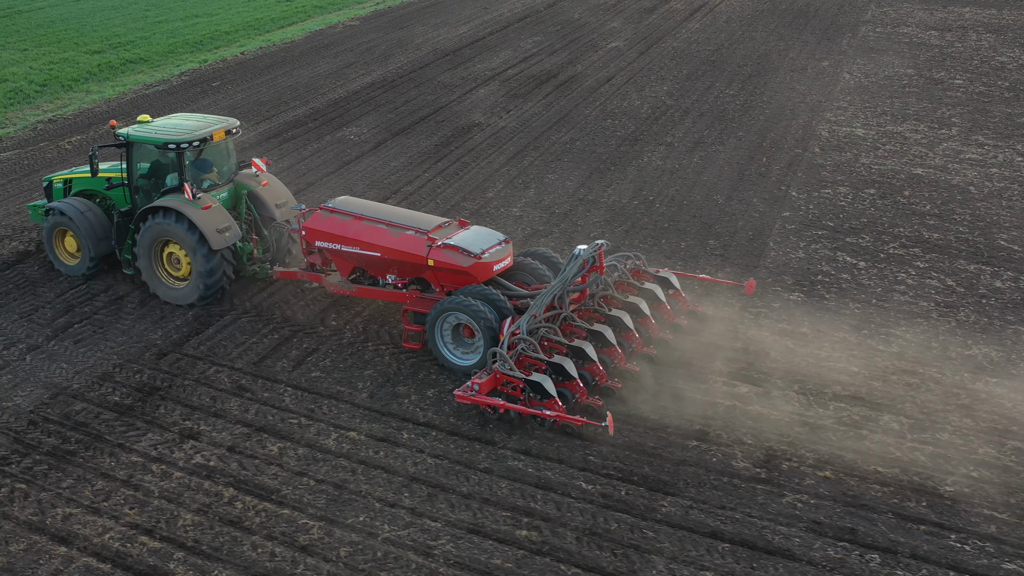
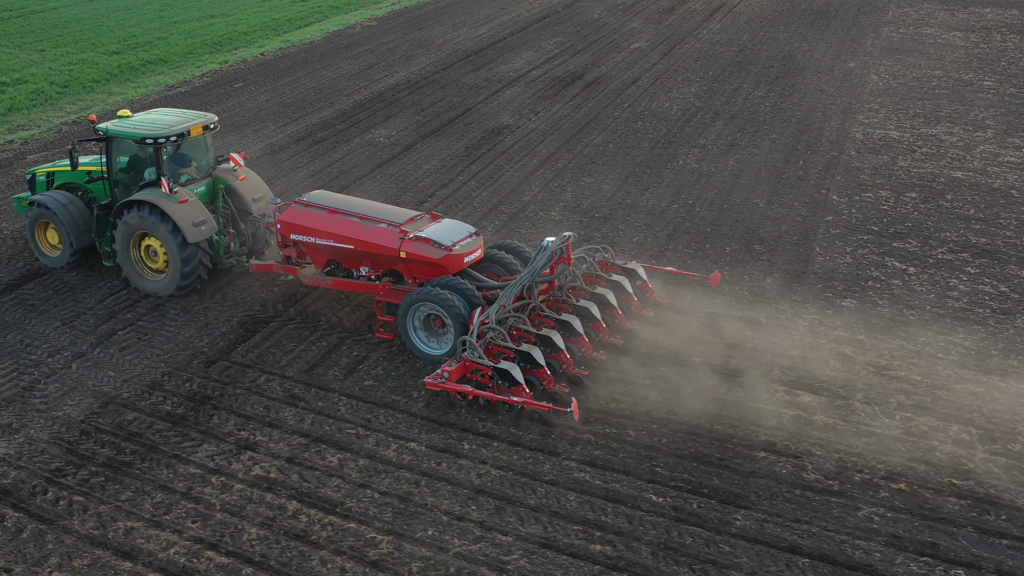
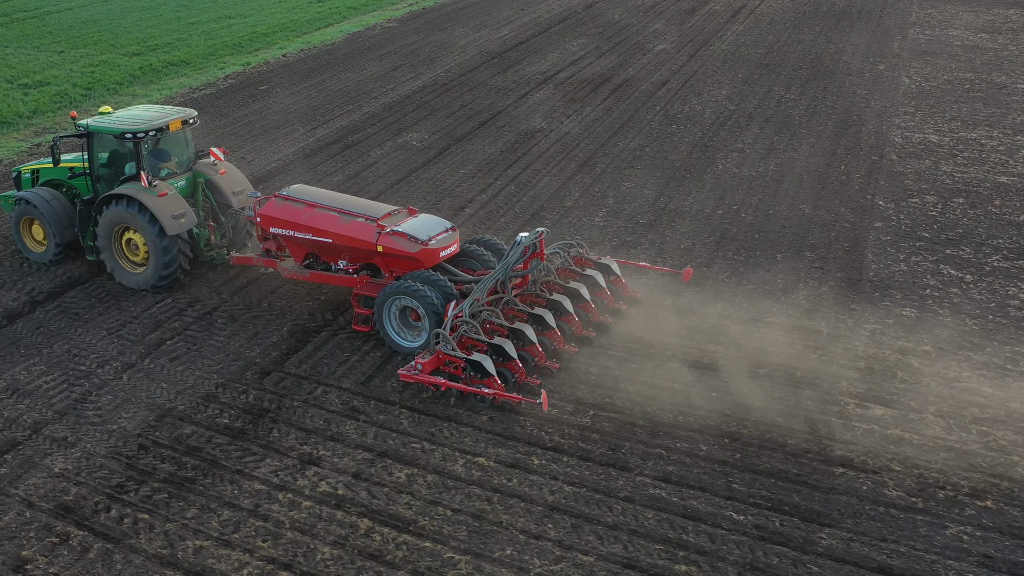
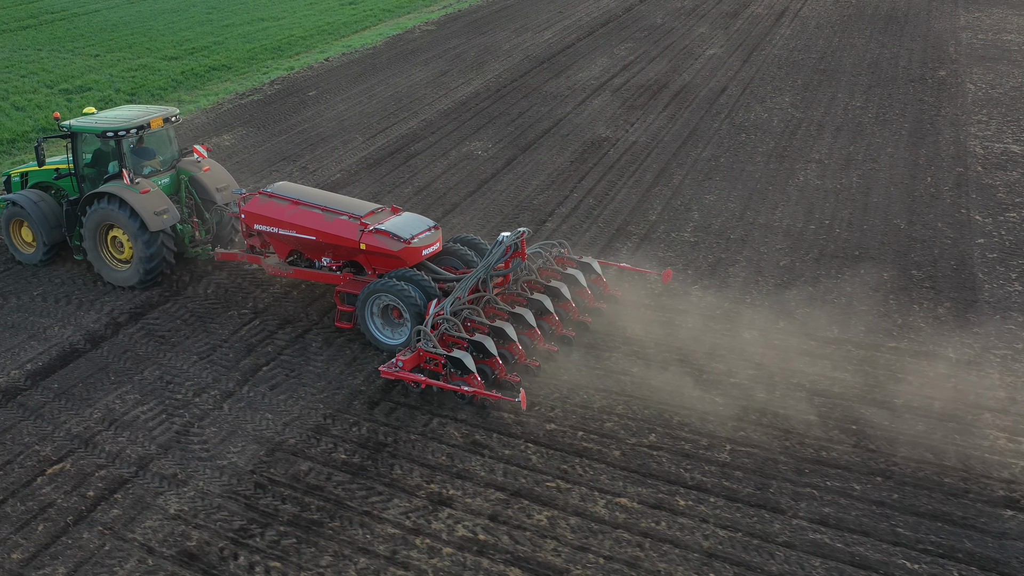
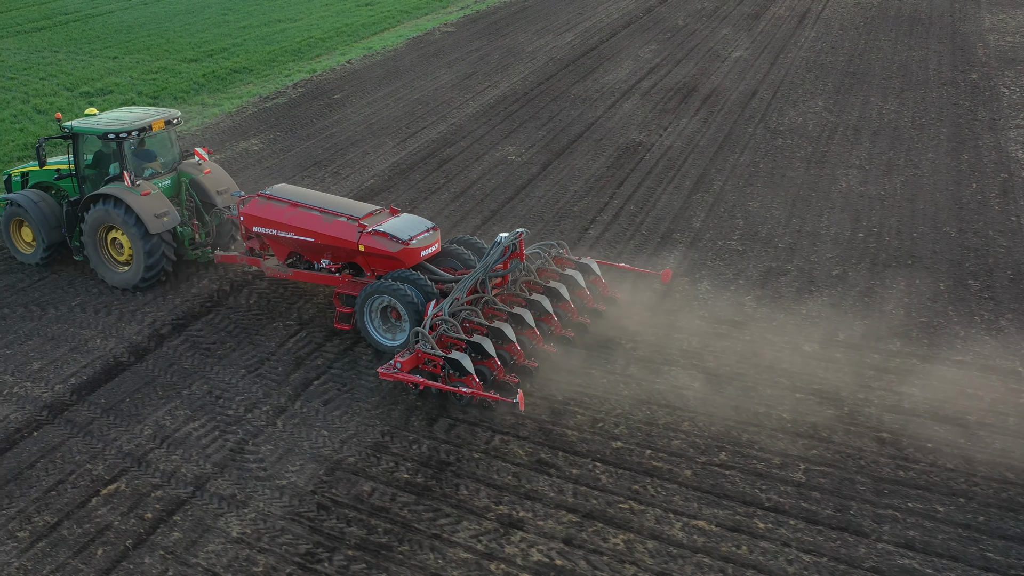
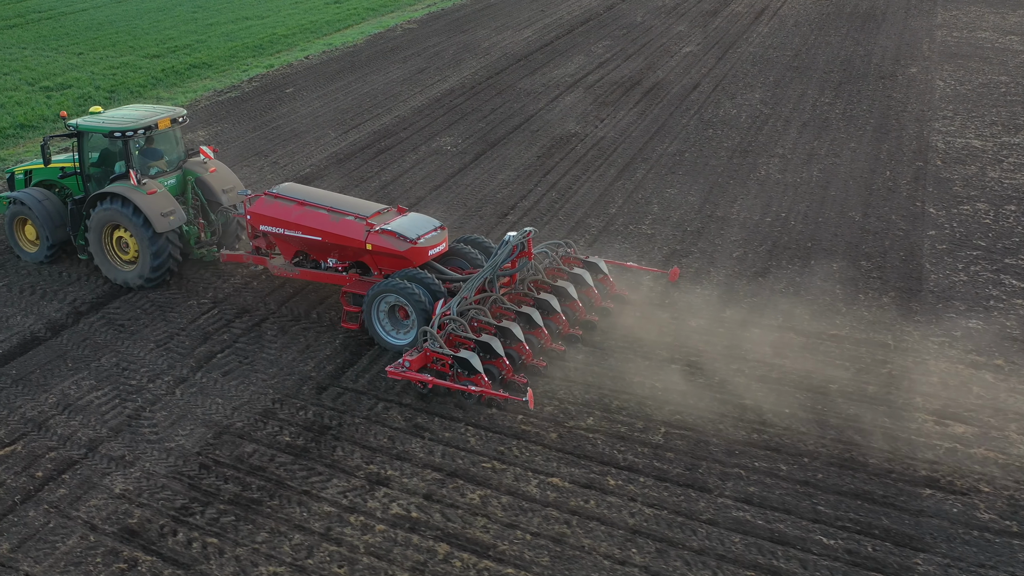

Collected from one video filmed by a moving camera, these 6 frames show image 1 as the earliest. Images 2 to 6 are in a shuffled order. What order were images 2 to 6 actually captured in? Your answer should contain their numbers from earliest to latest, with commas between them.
2, 3, 6, 4, 5
